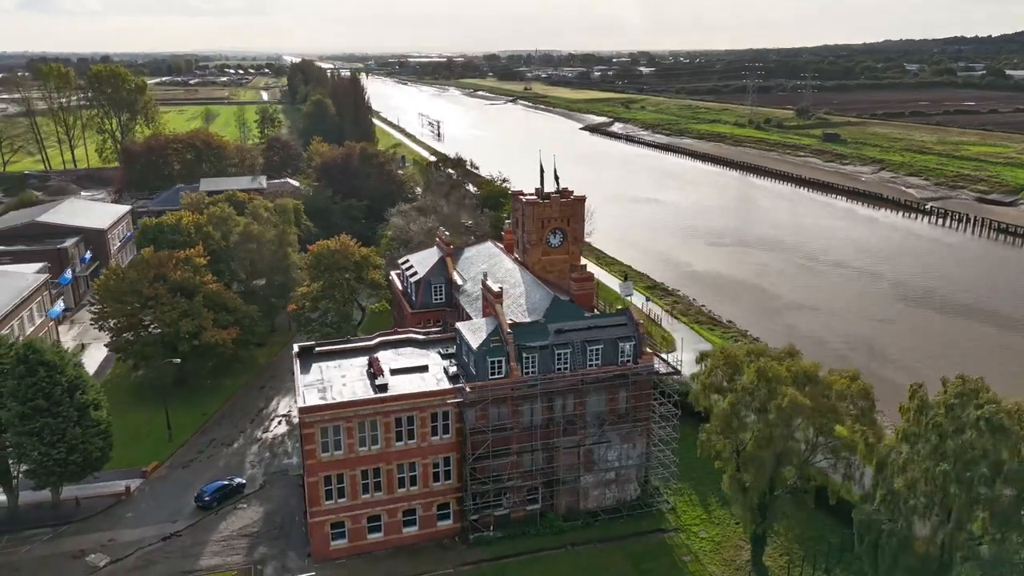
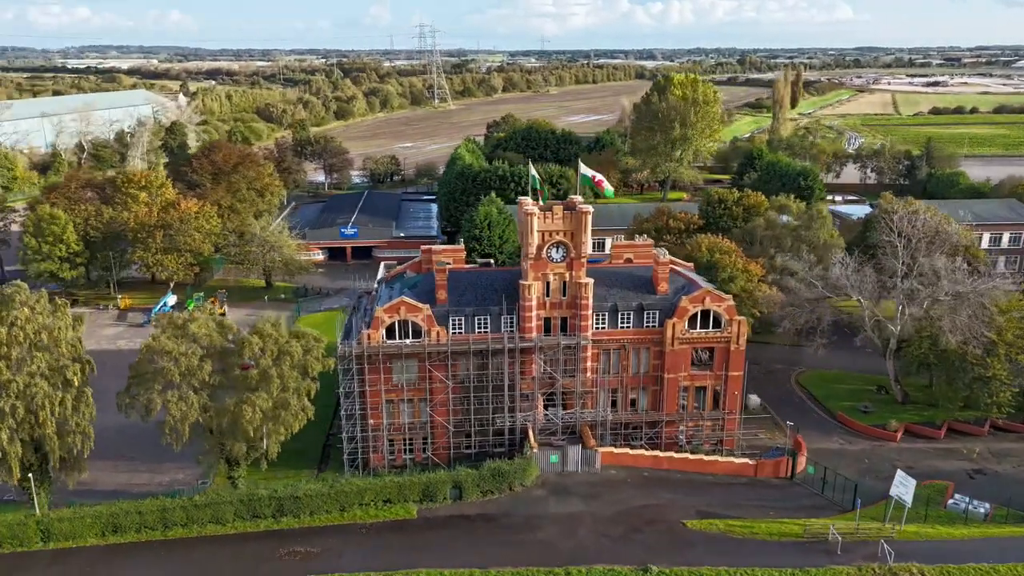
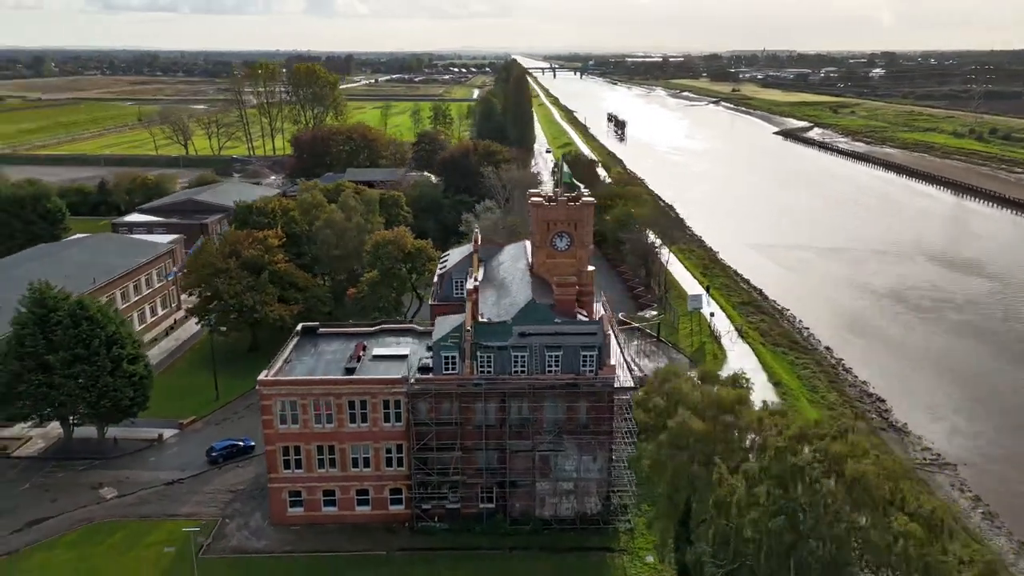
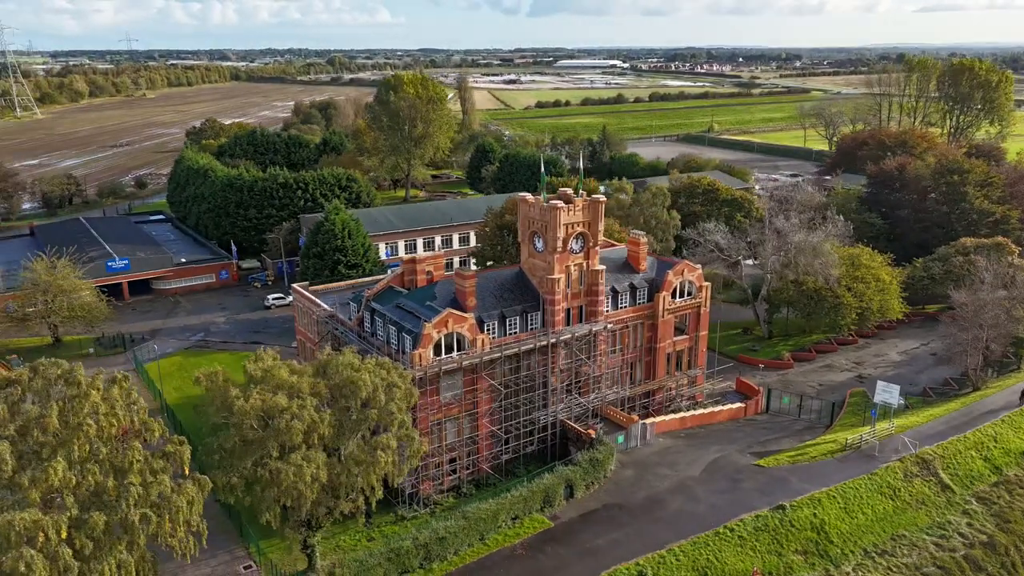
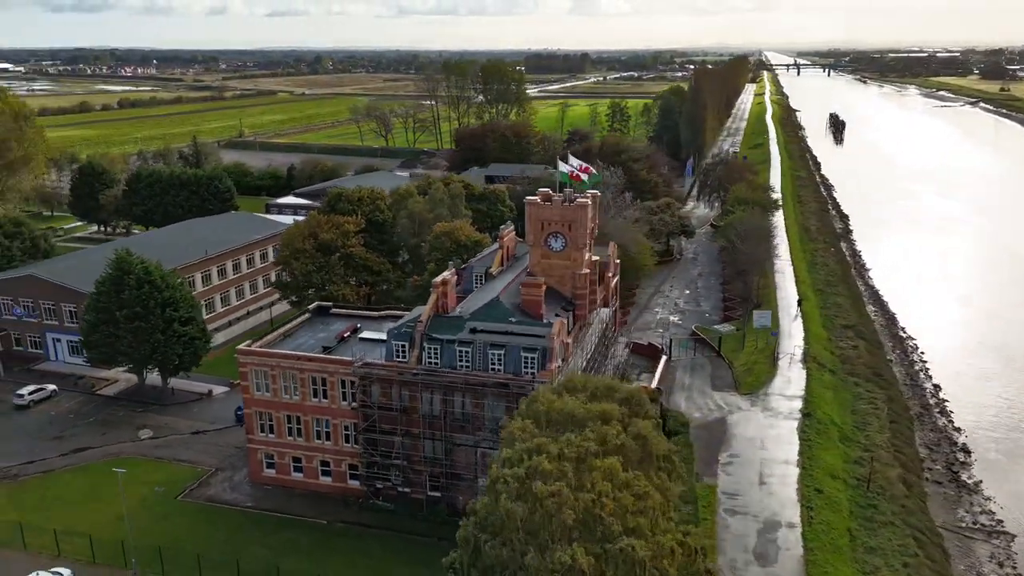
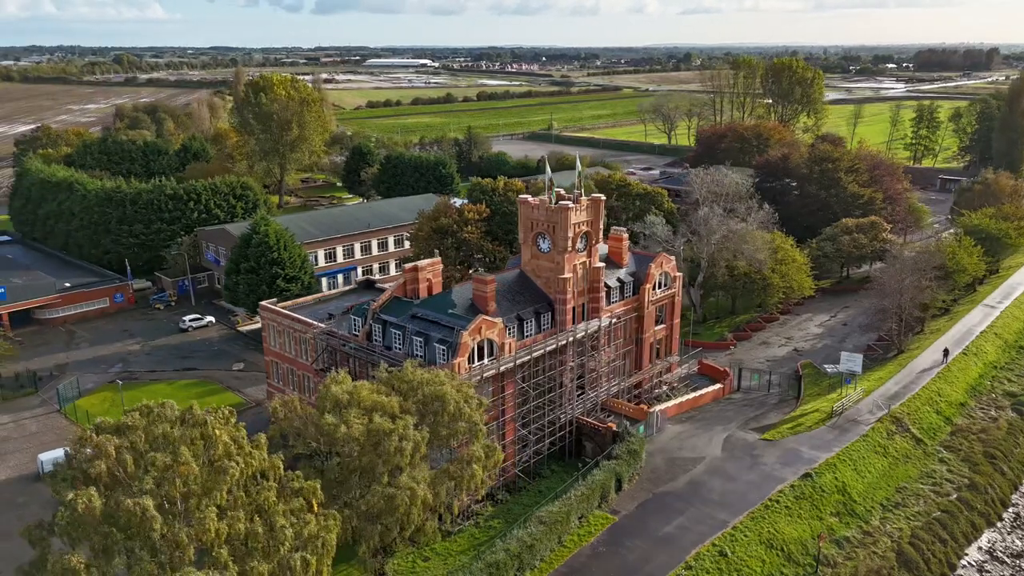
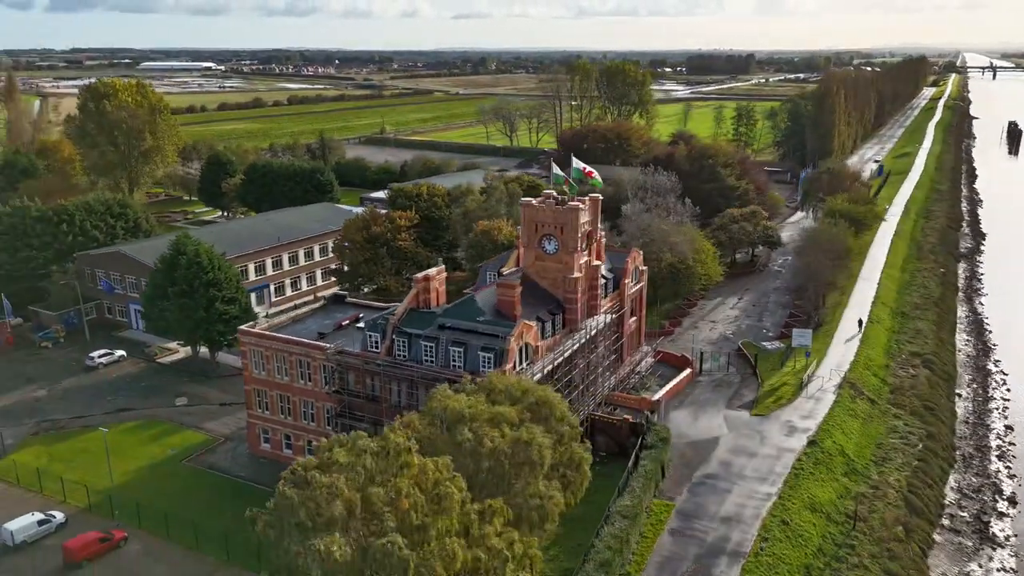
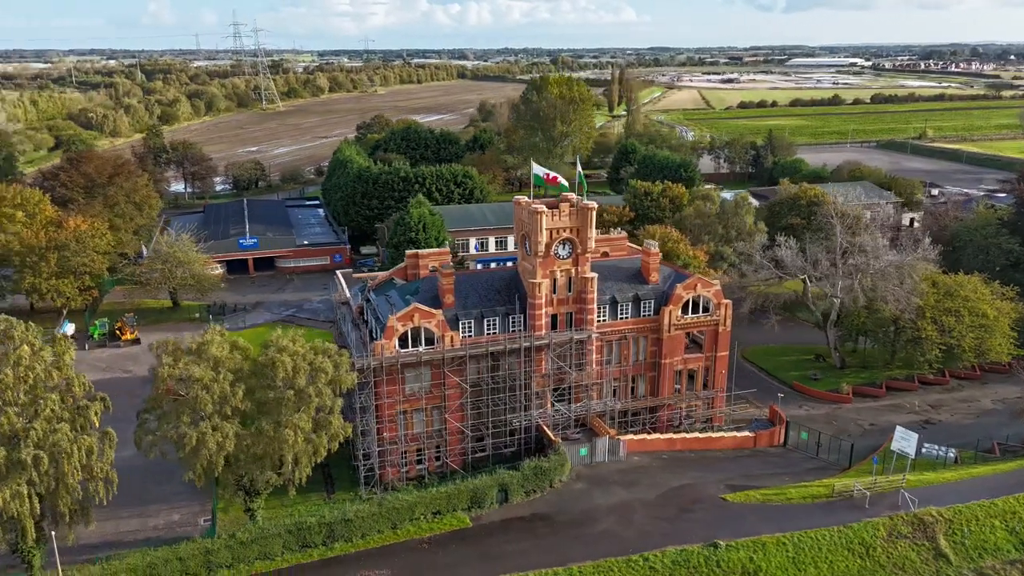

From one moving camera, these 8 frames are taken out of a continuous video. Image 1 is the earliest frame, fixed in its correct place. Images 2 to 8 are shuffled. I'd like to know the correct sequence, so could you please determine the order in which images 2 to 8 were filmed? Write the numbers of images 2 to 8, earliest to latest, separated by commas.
3, 5, 7, 6, 4, 8, 2
